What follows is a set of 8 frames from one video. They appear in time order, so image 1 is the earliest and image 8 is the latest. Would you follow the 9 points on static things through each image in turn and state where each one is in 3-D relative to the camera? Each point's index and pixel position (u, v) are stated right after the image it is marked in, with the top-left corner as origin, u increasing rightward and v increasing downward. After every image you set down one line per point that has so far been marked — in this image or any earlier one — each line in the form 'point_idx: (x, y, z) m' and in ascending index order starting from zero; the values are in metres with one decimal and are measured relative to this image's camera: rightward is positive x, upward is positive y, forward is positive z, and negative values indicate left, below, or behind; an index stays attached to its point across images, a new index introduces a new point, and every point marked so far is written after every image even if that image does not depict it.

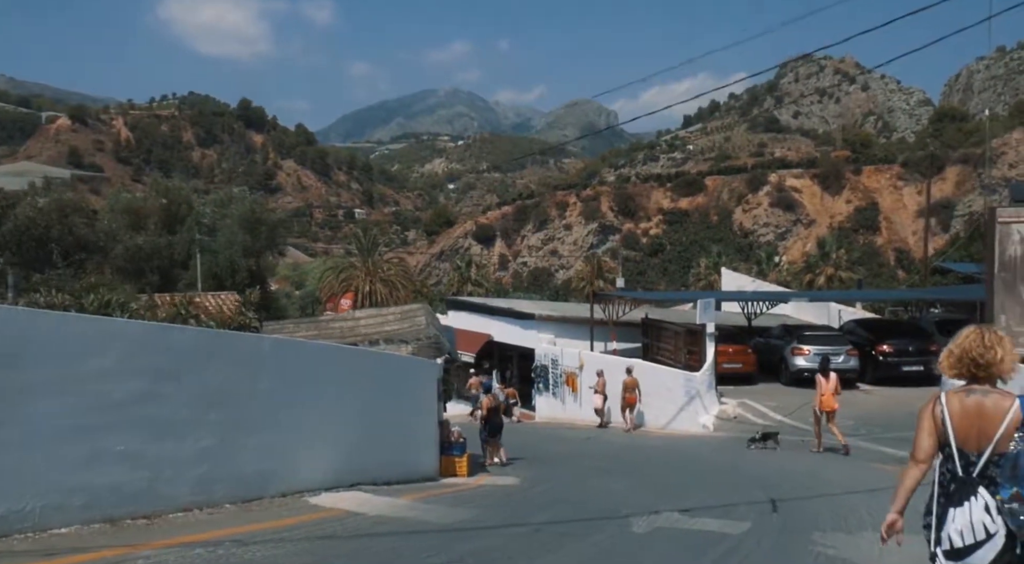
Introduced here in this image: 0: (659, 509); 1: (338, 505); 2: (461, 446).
0: (+1.7, -2.7, +11.5) m
1: (-2.1, -2.5, +11.0) m
2: (-0.9, -2.8, +16.8) m
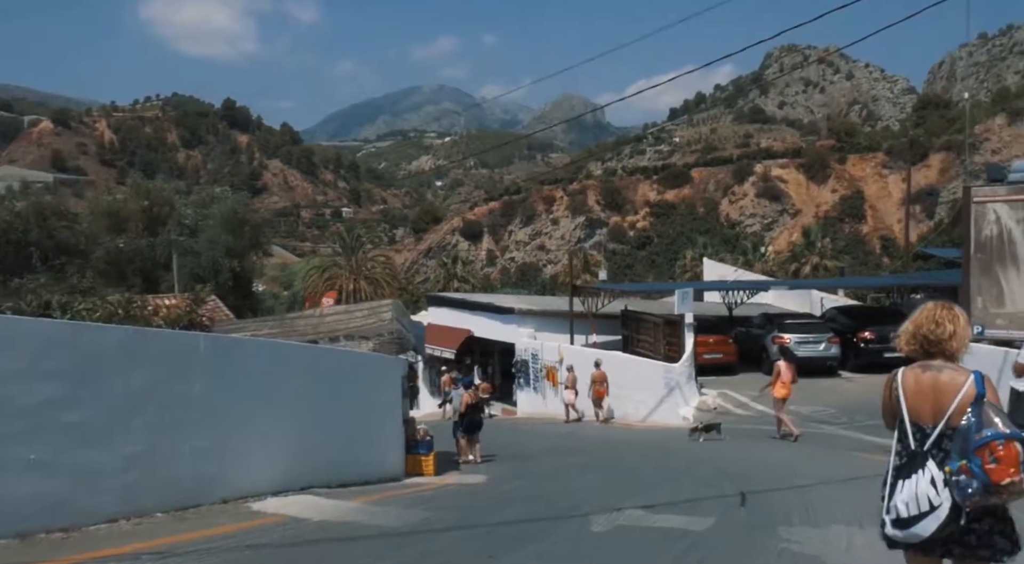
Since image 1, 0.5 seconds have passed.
0: (+1.2, -2.5, +11.0) m
1: (-2.5, -2.5, +10.5) m
2: (-1.4, -2.7, +16.3) m
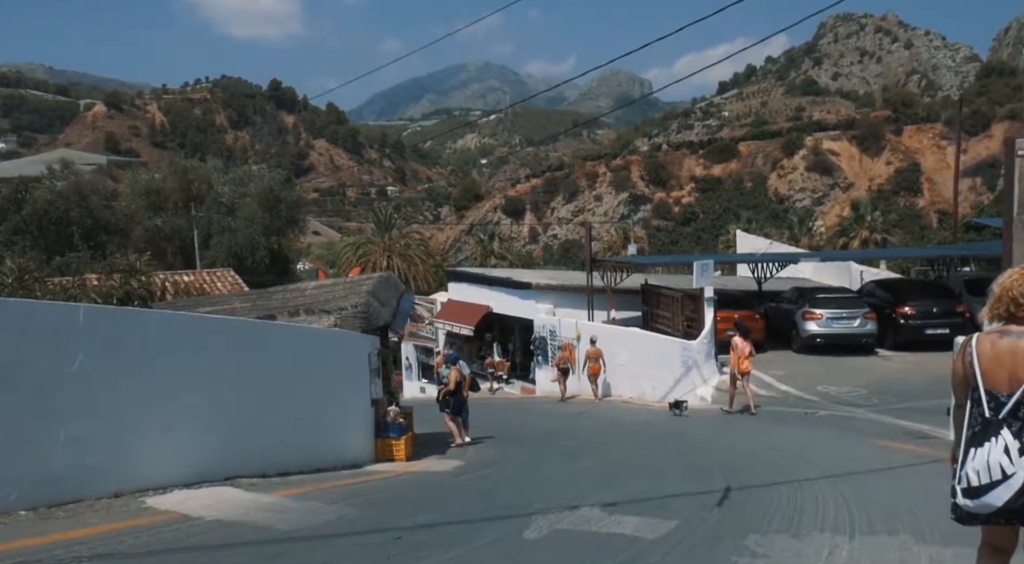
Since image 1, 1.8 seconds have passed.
0: (+0.6, -2.2, +9.5) m
1: (-3.2, -2.1, +9.2) m
2: (-1.7, -2.2, +14.8) m
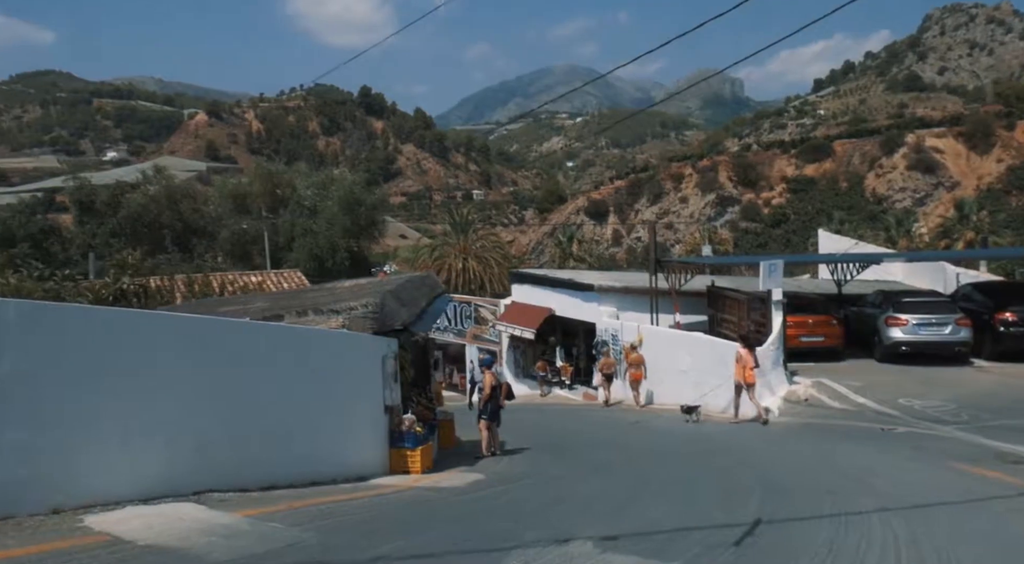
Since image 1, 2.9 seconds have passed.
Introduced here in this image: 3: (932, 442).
0: (+0.5, -2.1, +8.1) m
1: (-3.3, -2.0, +8.1) m
2: (-1.4, -2.2, +13.6) m
3: (+6.8, -2.5, +15.7) m
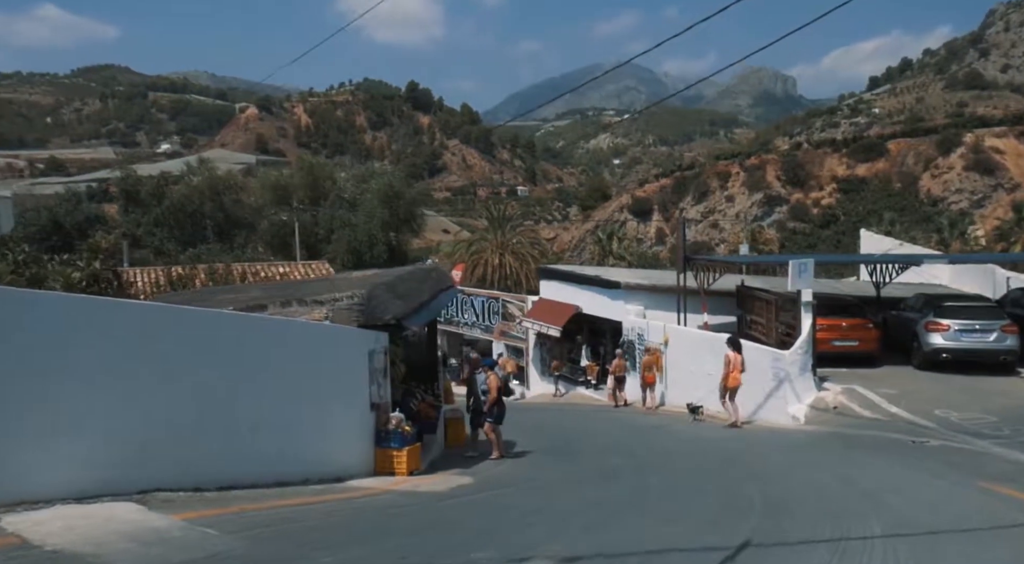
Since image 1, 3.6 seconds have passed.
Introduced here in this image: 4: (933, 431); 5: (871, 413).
0: (+0.1, -2.0, +7.2) m
1: (-3.7, -1.9, +7.5) m
2: (-1.4, -2.1, +12.9) m
3: (+6.7, -2.6, +14.5) m
4: (+7.2, -2.6, +16.7) m
5: (+6.7, -2.5, +18.2) m
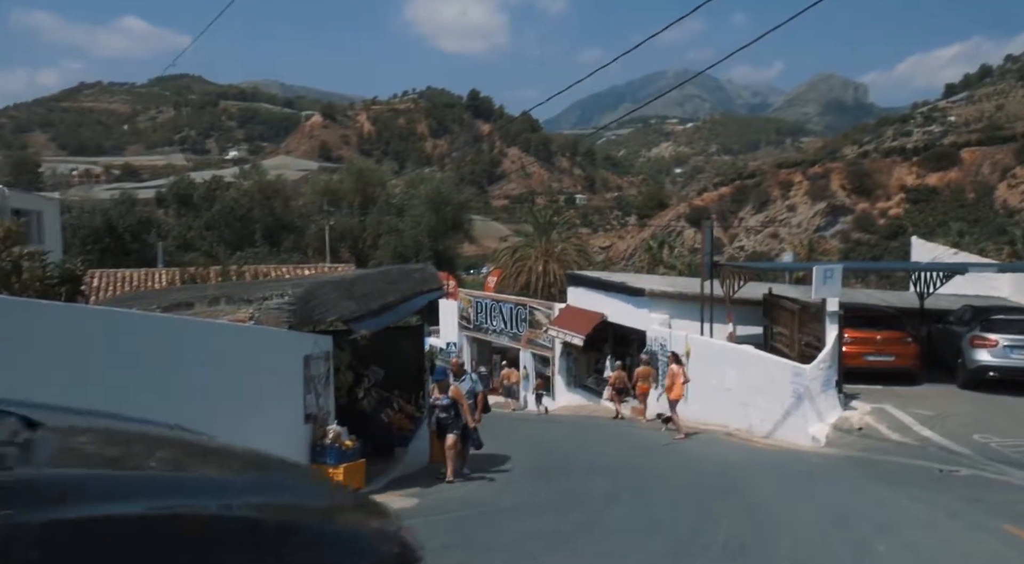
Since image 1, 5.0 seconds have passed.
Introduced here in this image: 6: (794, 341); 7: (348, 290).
0: (-0.8, -2.0, +5.8) m
1: (-4.6, -1.8, +6.3) m
2: (-2.0, -2.0, +11.5) m
3: (+6.3, -2.7, +12.6) m
4: (+6.9, -2.7, +14.8) m
5: (+6.5, -2.6, +16.3) m
6: (+5.8, -1.2, +19.8) m
7: (-2.2, -0.1, +12.9) m
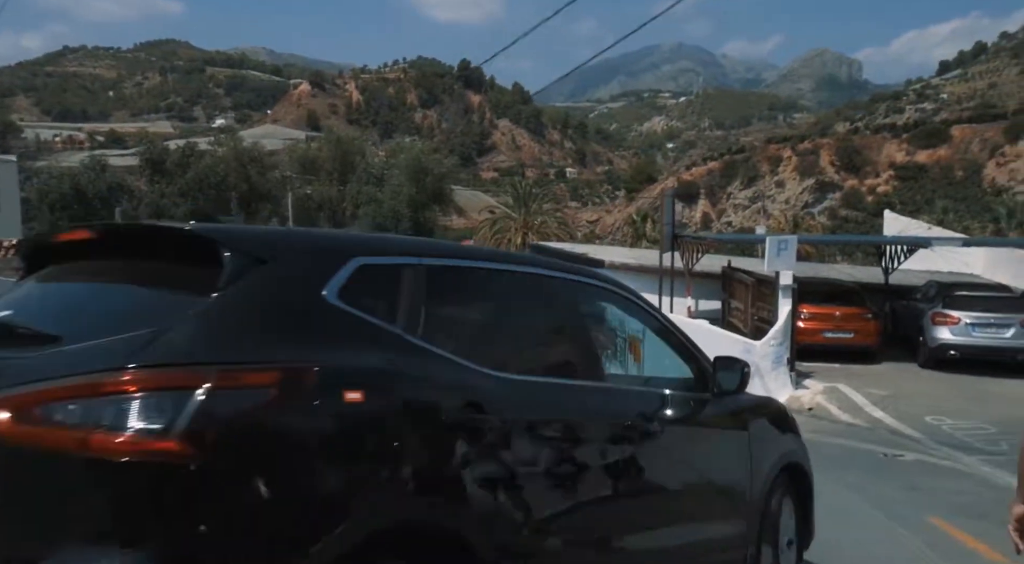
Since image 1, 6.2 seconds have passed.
0: (-1.9, -1.7, +4.9) m
1: (-5.7, -1.5, +5.4) m
2: (-3.1, -1.6, +10.6) m
3: (+5.2, -2.3, +11.7) m
4: (+5.8, -2.3, +13.9) m
5: (+5.4, -2.2, +15.4) m
6: (+4.7, -0.6, +18.9) m
7: (-3.2, +0.4, +11.9) m
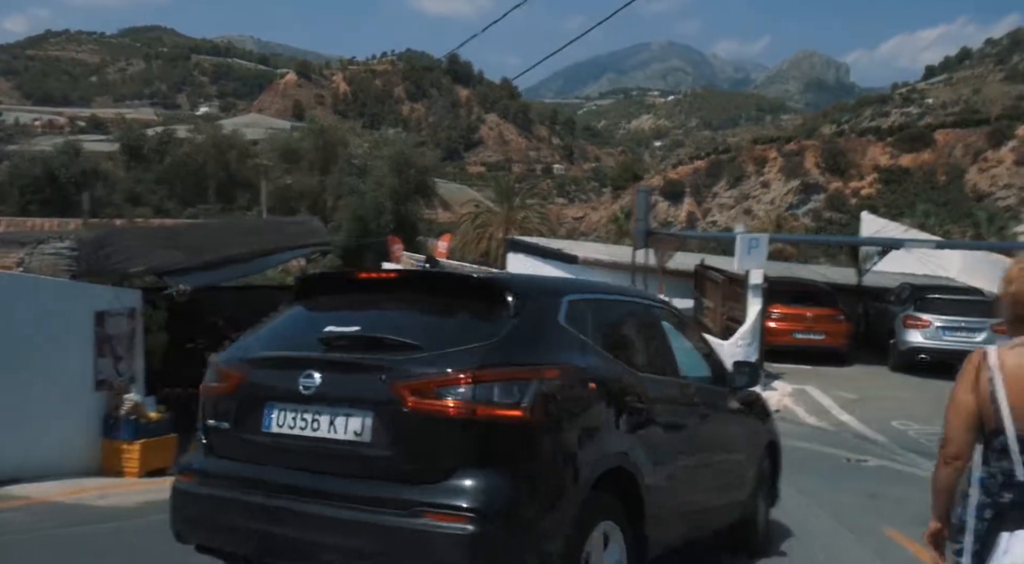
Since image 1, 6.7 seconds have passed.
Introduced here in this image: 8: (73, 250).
0: (-2.4, -1.6, +4.4) m
1: (-6.1, -1.3, +4.9) m
2: (-3.7, -1.5, +10.2) m
3: (+4.6, -2.3, +11.4) m
4: (+5.2, -2.3, +13.6) m
5: (+4.7, -2.2, +15.1) m
6: (+4.0, -0.6, +18.6) m
7: (-3.8, +0.6, +11.4) m
8: (-4.1, +0.4, +10.2) m
